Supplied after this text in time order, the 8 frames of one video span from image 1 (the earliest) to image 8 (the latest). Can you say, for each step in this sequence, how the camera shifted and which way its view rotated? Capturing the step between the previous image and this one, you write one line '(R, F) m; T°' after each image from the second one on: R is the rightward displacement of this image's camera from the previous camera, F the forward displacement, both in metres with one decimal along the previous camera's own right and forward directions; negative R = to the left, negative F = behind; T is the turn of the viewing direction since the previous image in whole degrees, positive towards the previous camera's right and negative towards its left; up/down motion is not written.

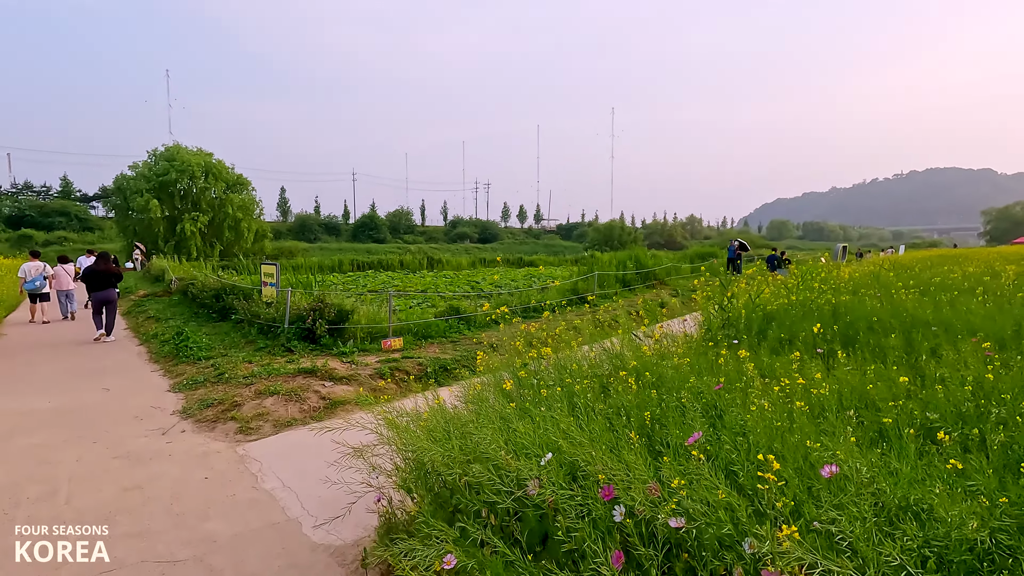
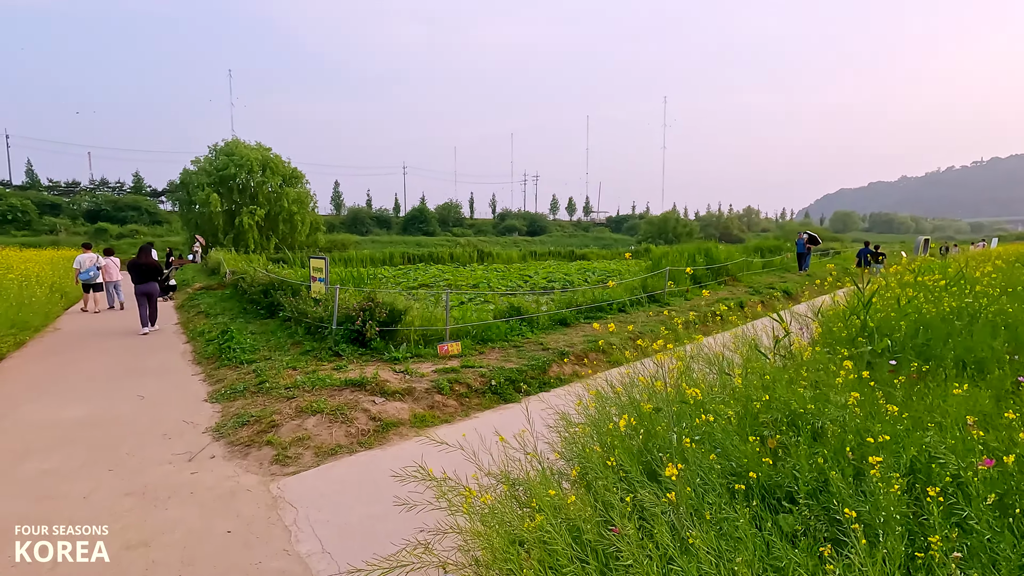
(-0.3, +0.9) m; -5°
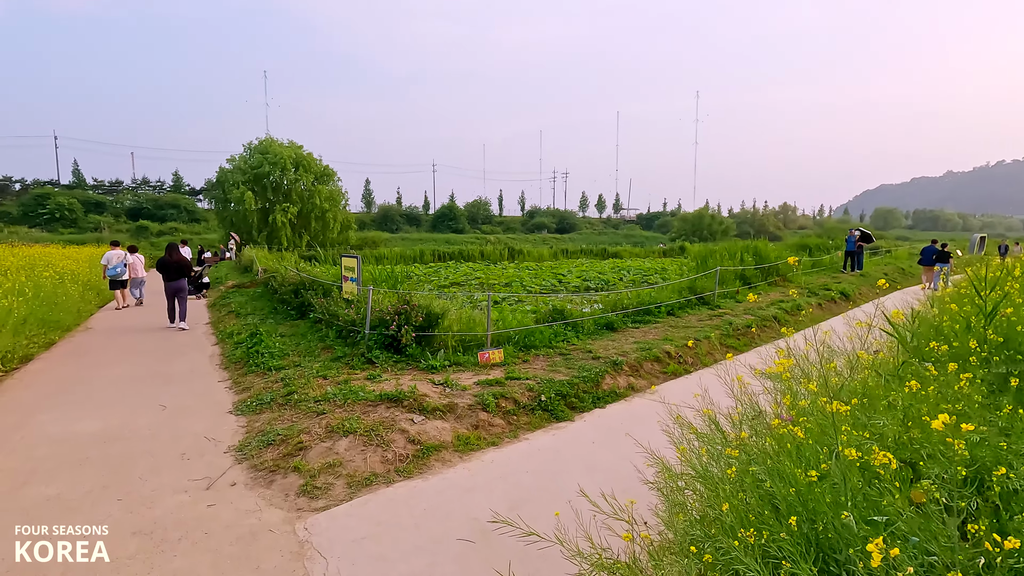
(-0.2, +0.6) m; -3°
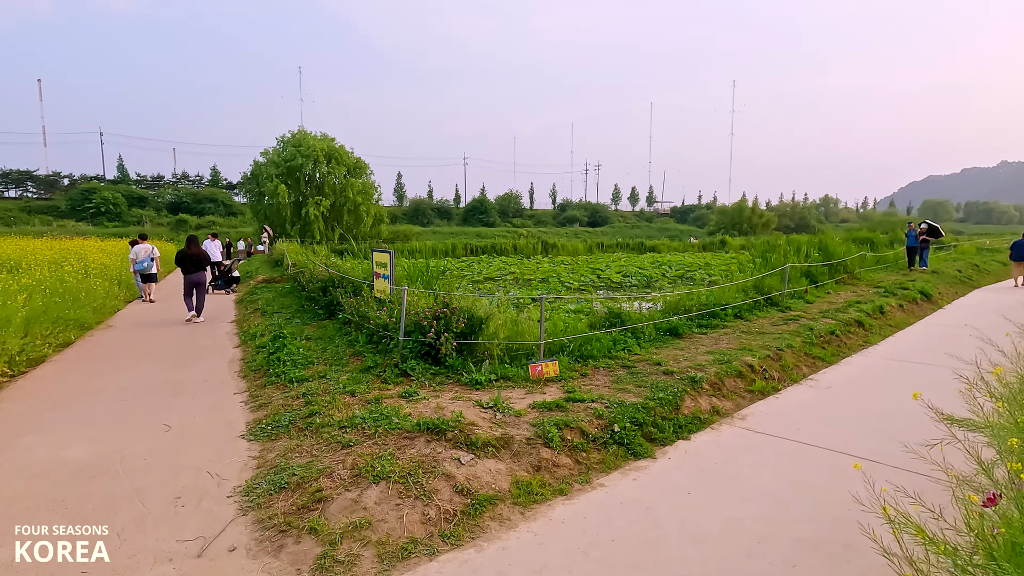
(-0.3, +0.9) m; -3°
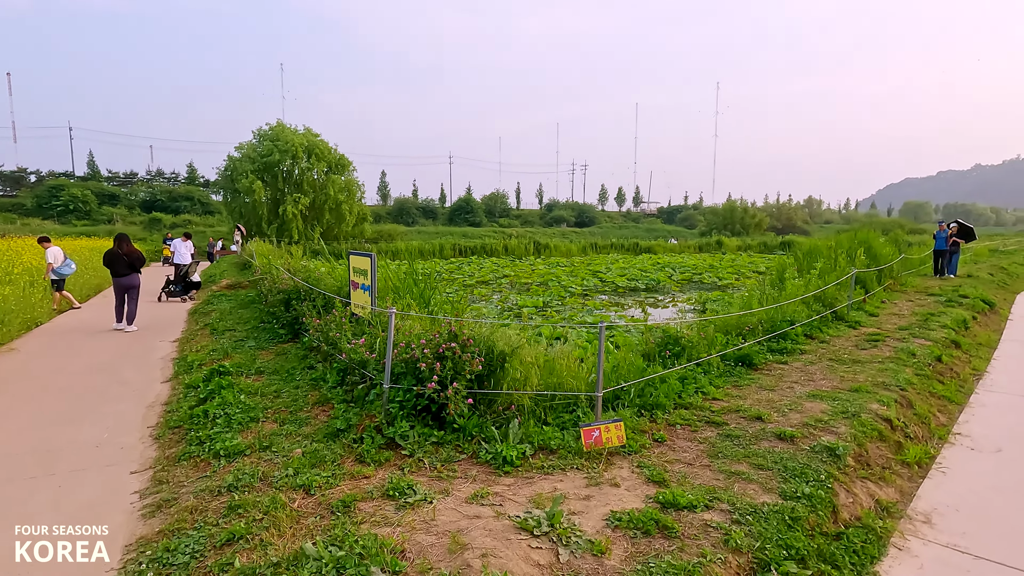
(-0.4, +1.8) m; +2°
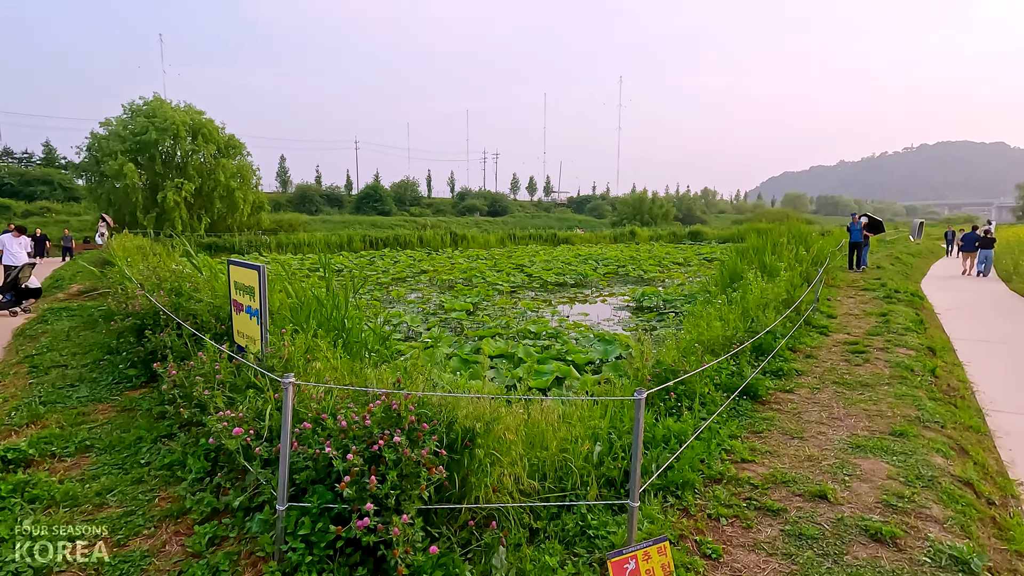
(-0.3, +1.4) m; +9°
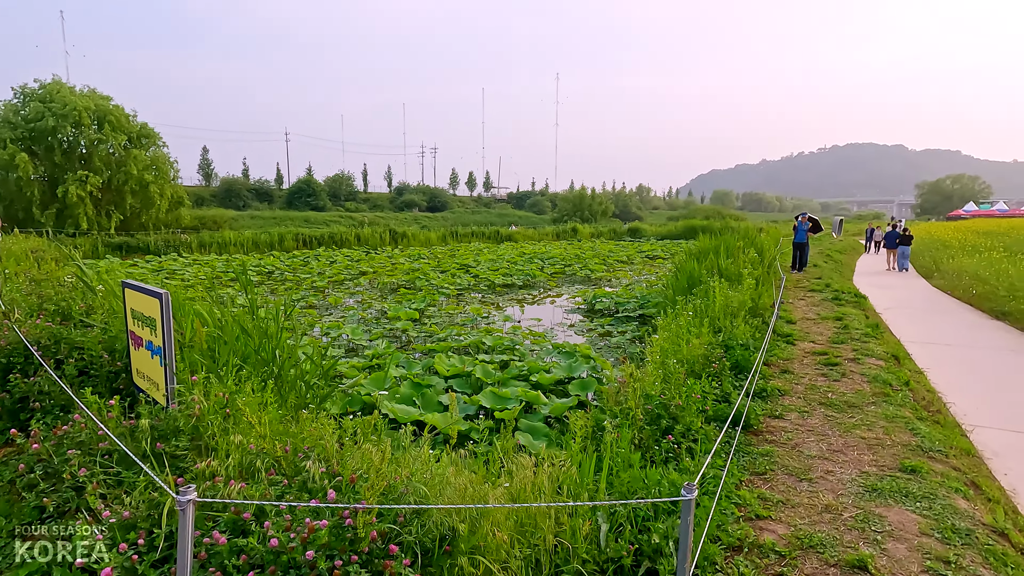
(-0.2, +0.6) m; +6°
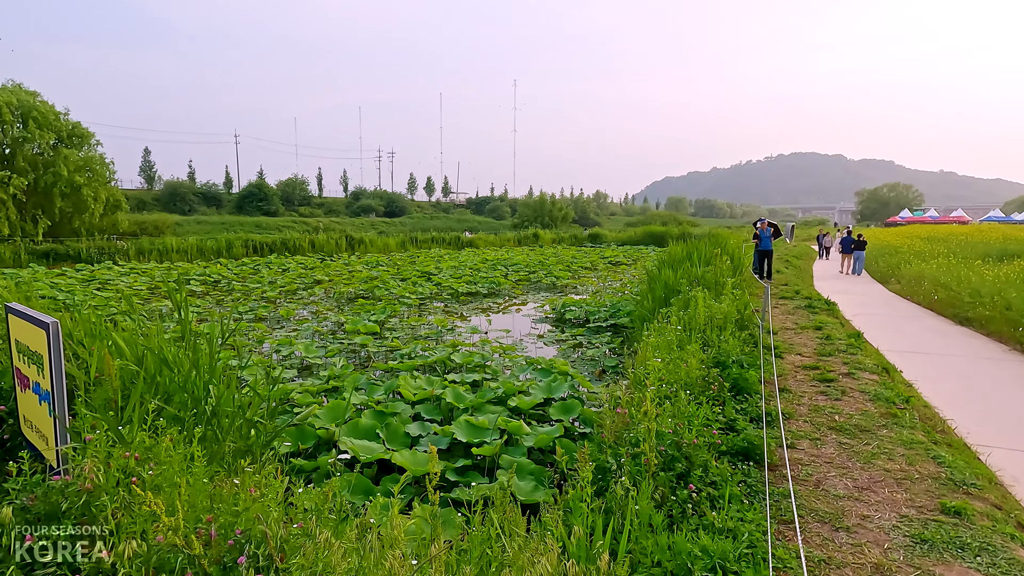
(-0.2, +0.6) m; +4°
